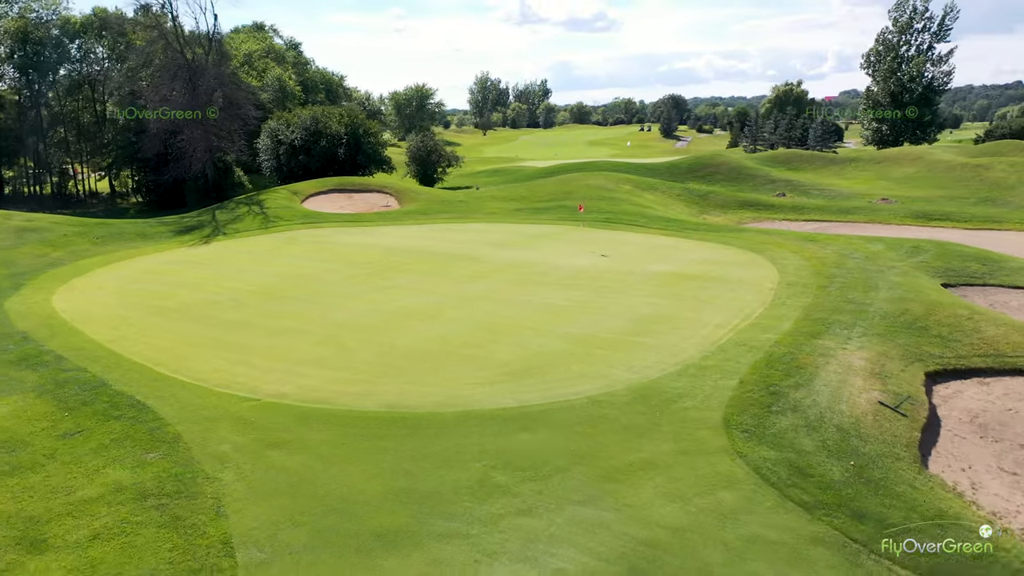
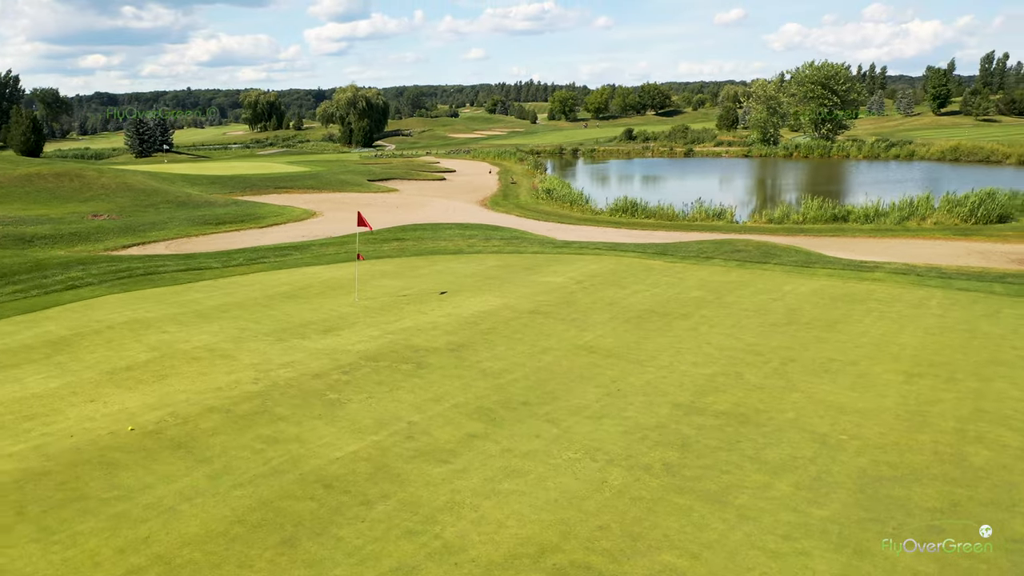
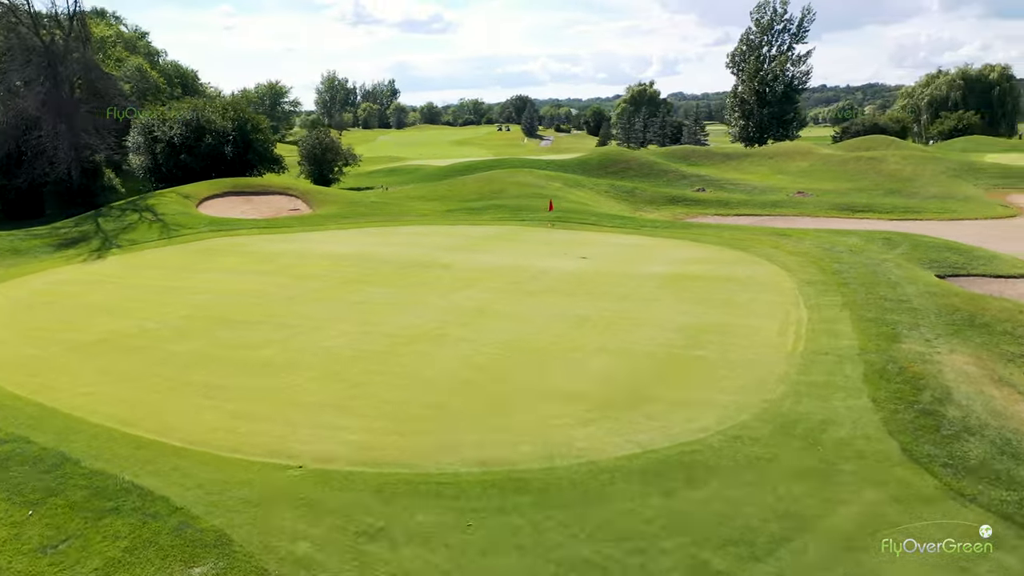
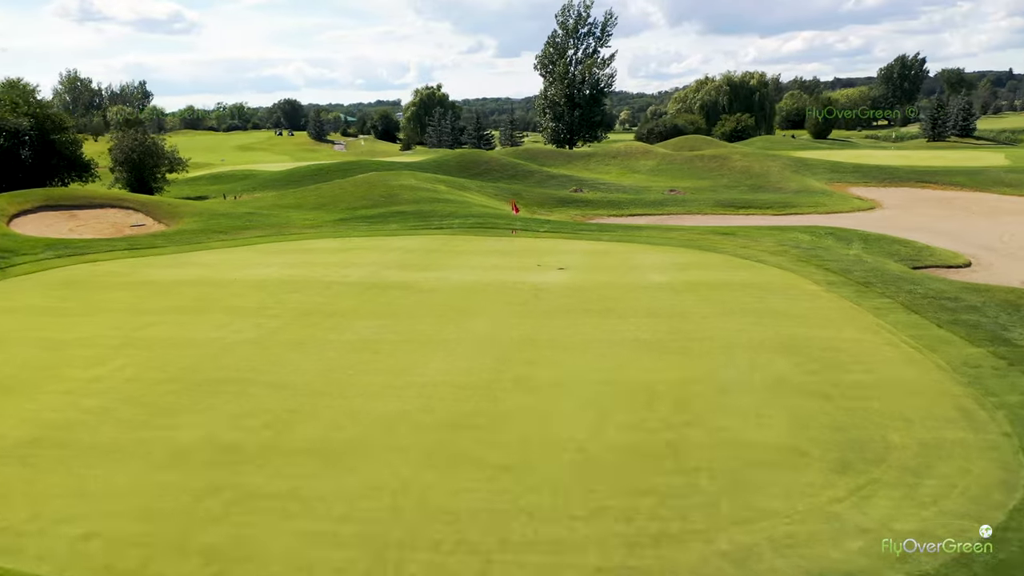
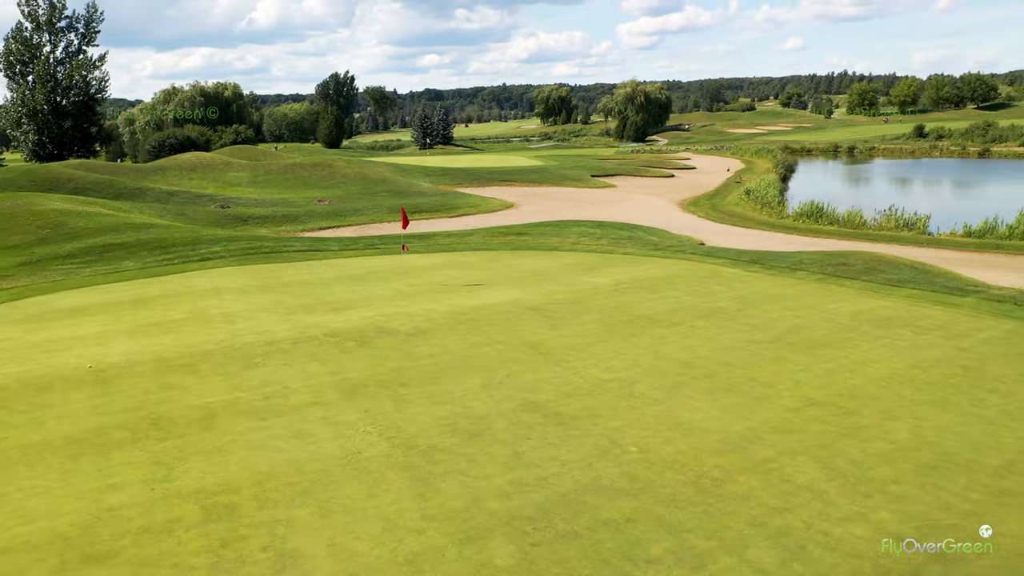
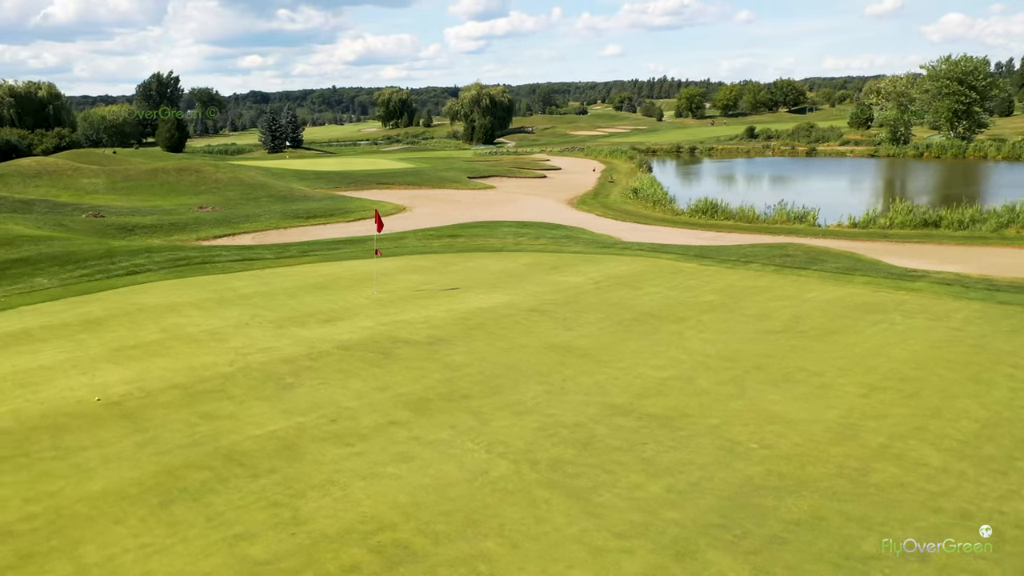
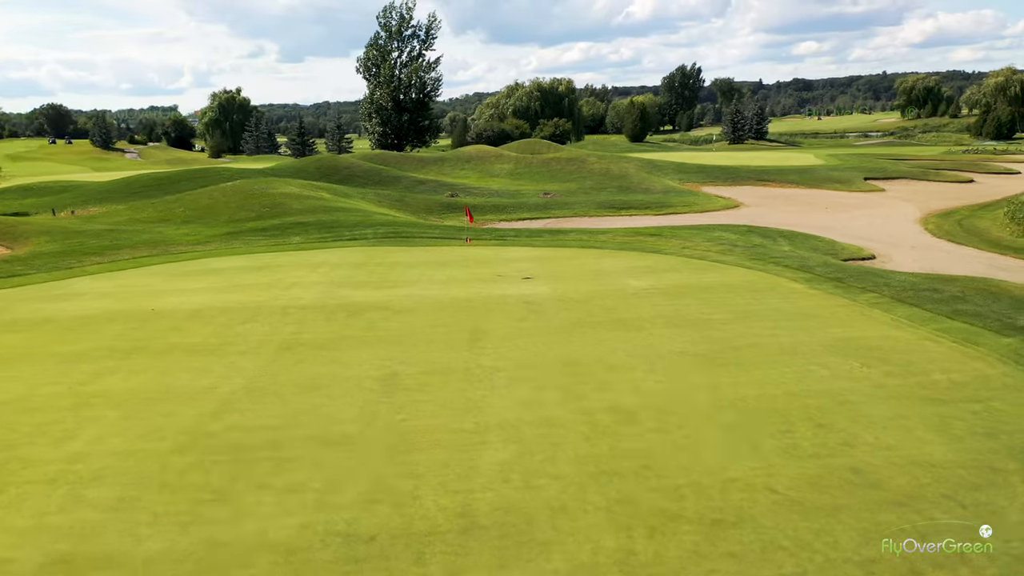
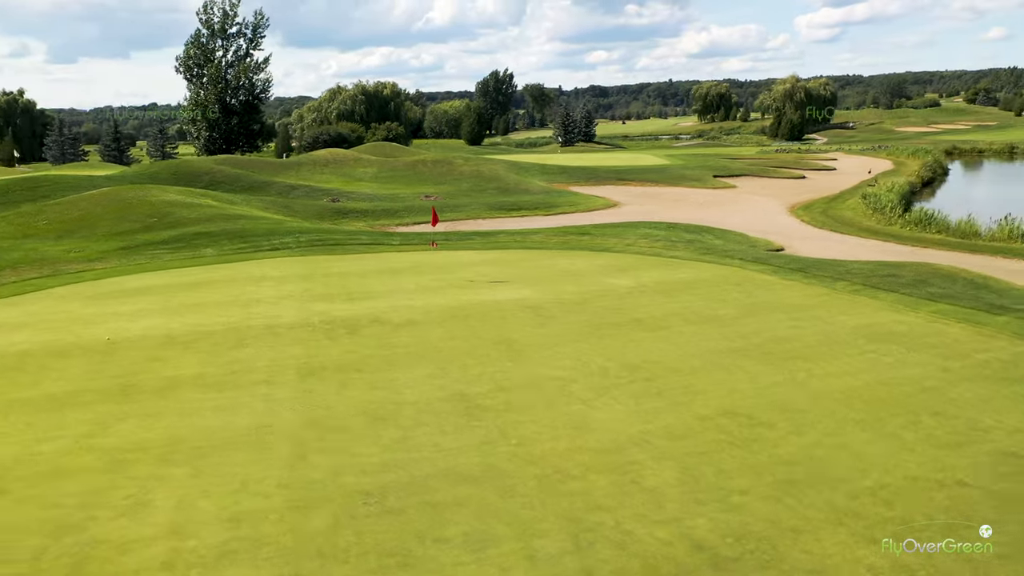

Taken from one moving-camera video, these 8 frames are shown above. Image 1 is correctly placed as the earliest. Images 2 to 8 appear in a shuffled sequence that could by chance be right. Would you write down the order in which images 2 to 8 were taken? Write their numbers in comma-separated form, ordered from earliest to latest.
3, 4, 7, 8, 5, 6, 2
